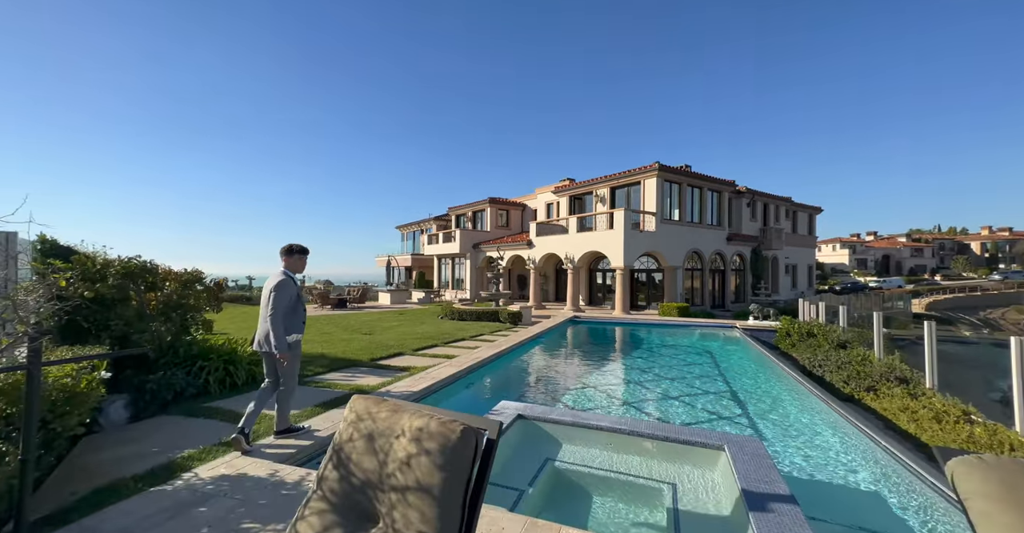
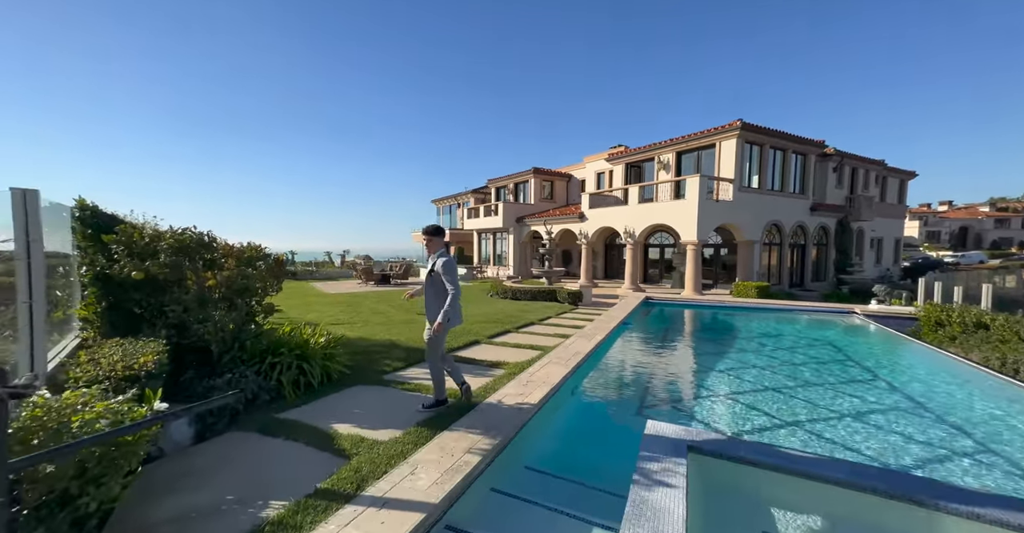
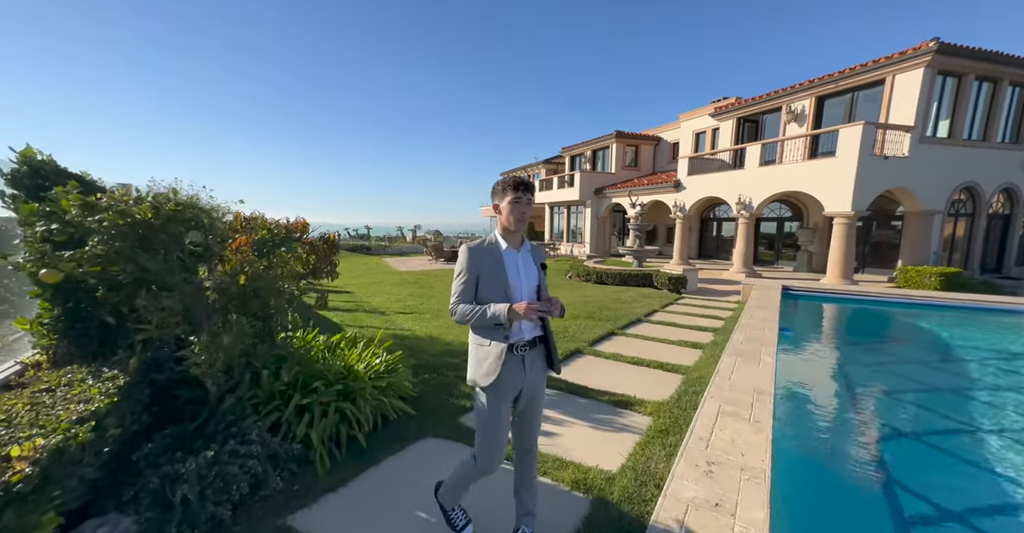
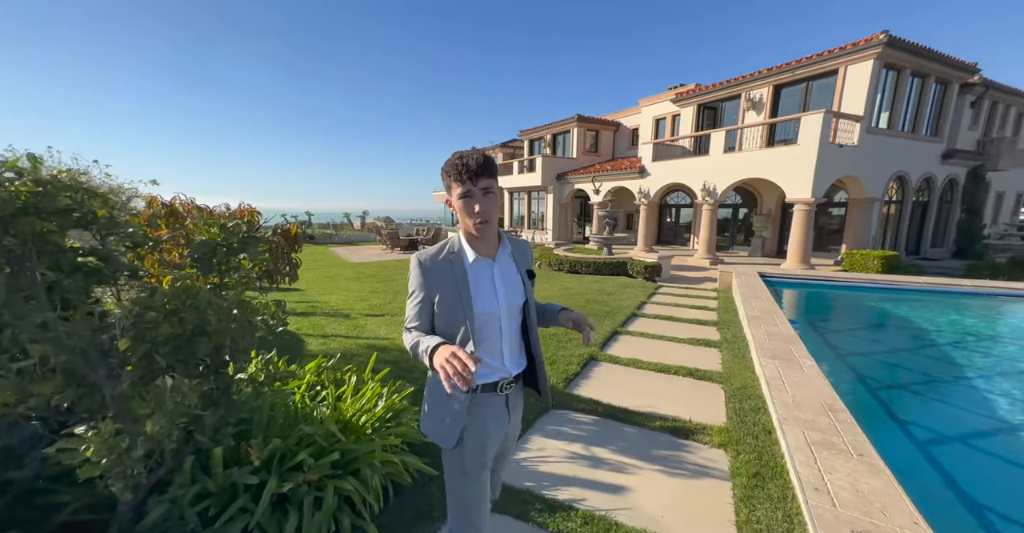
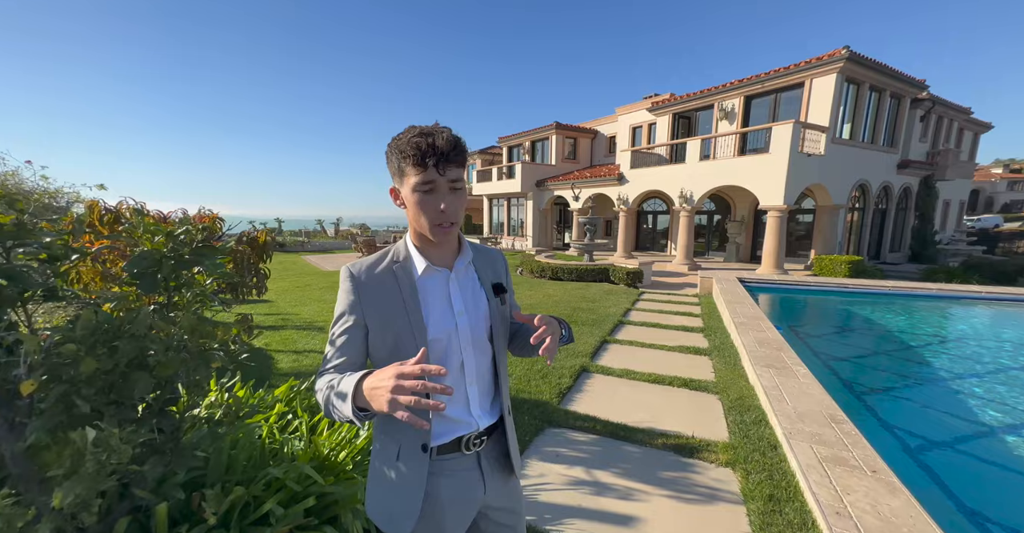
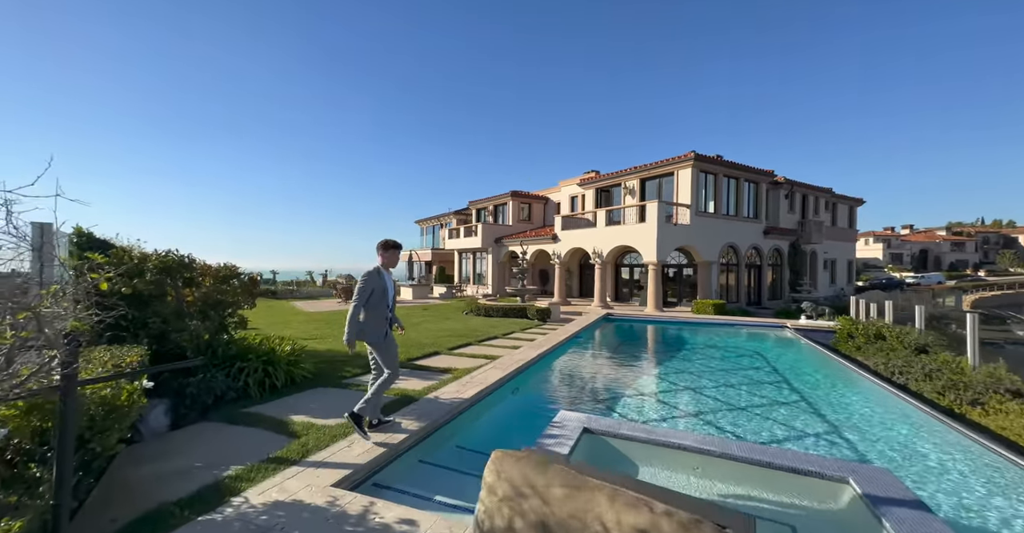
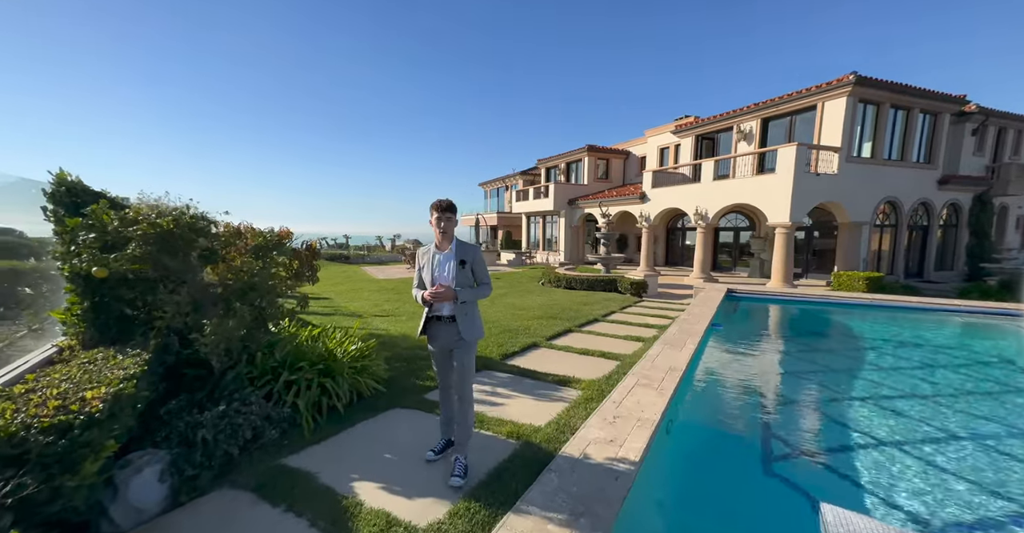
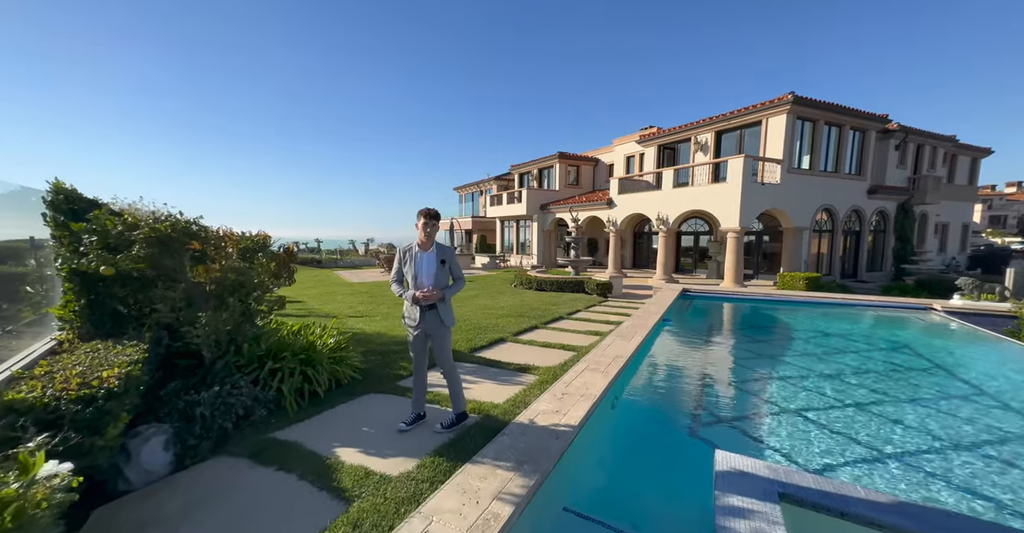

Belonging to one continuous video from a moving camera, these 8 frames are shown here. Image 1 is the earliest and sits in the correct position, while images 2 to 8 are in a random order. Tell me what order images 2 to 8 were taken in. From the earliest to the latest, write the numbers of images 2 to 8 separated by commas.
6, 2, 8, 7, 3, 4, 5
